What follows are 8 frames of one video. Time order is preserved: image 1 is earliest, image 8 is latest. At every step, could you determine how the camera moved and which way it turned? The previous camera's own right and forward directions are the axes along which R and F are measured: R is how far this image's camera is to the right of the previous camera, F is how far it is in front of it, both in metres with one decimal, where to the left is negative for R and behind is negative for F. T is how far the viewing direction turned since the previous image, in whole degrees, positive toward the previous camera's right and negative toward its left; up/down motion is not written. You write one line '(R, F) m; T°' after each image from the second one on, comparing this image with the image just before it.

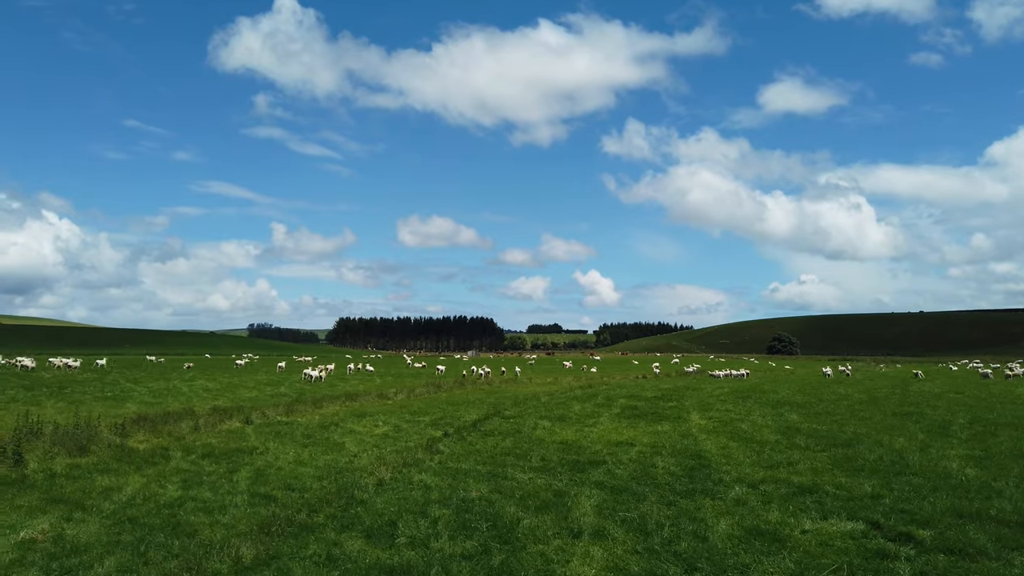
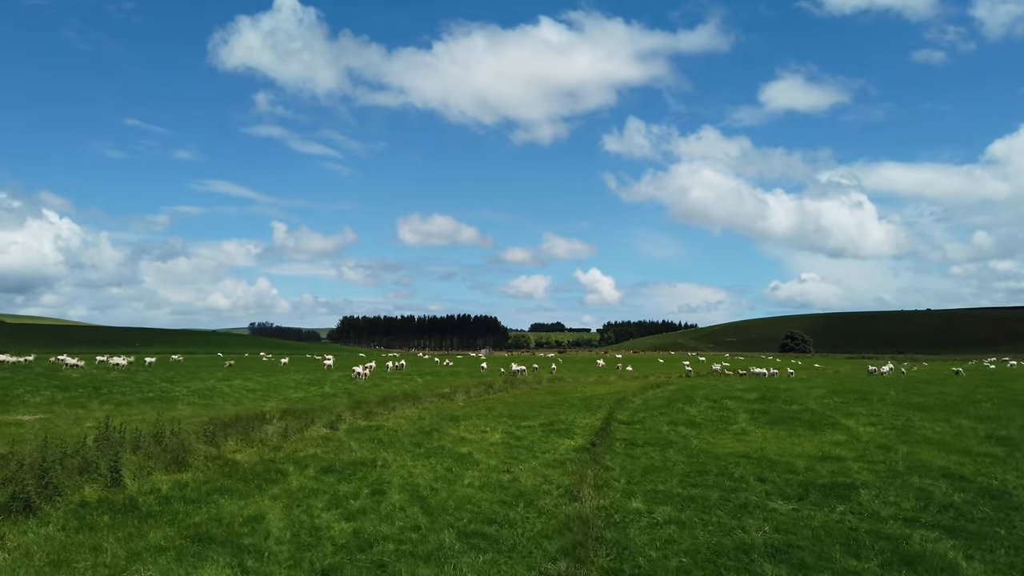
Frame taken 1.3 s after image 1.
(-5.9, +3.8) m; 0°
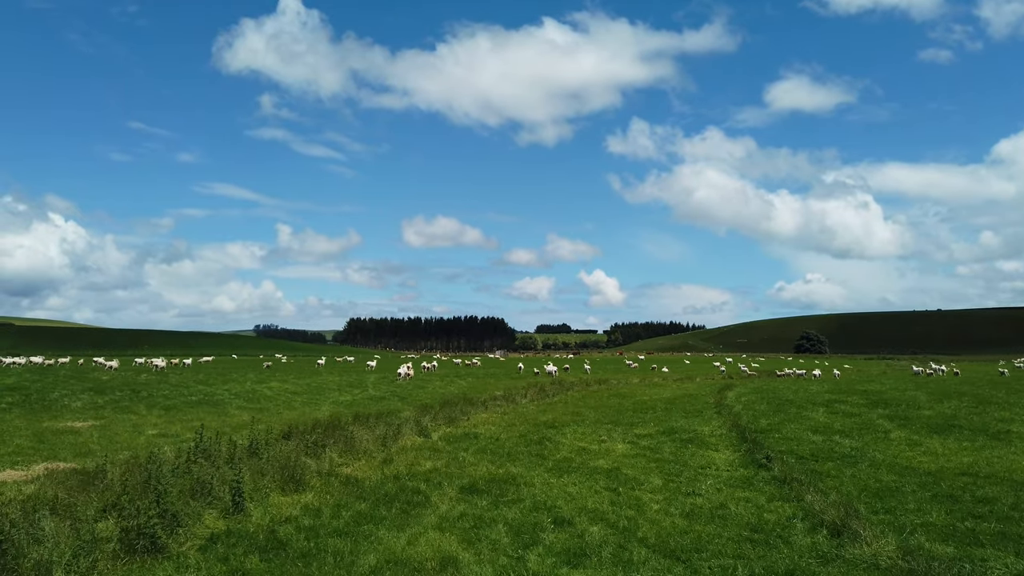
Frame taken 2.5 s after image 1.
(-5.0, +3.3) m; 0°
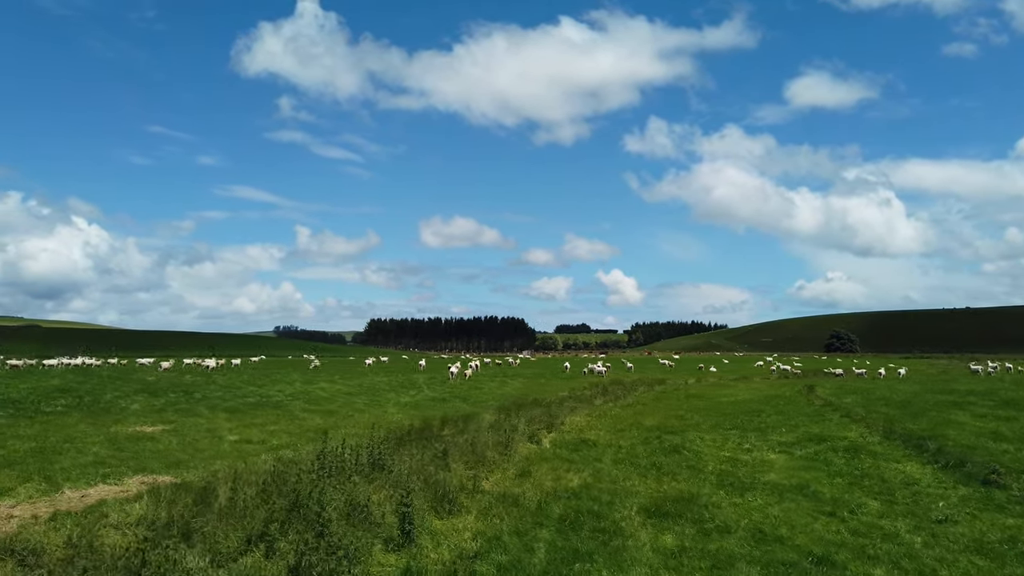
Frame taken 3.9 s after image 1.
(-4.3, +2.9) m; -1°
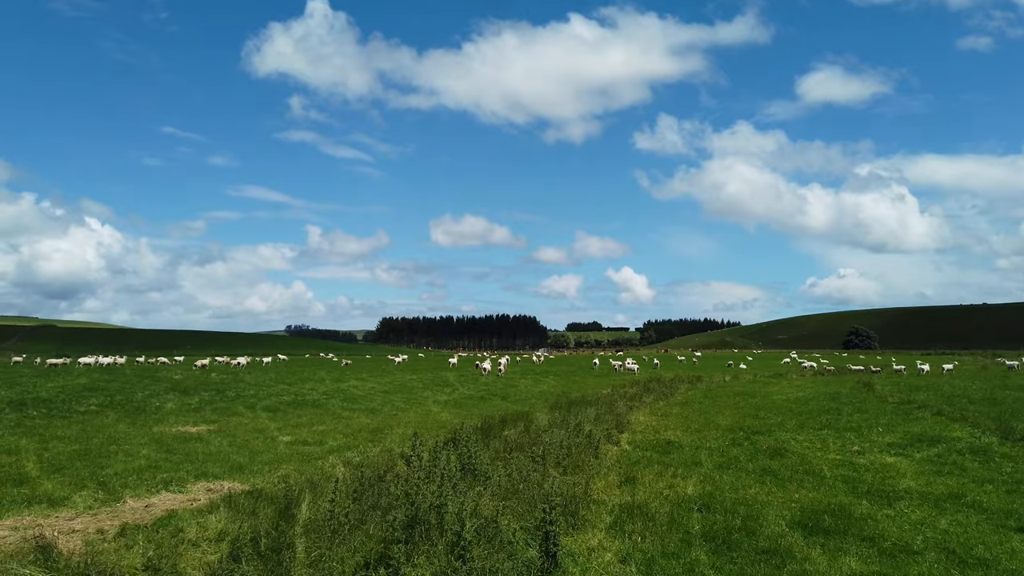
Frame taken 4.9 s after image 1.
(-2.5, +2.0) m; -1°
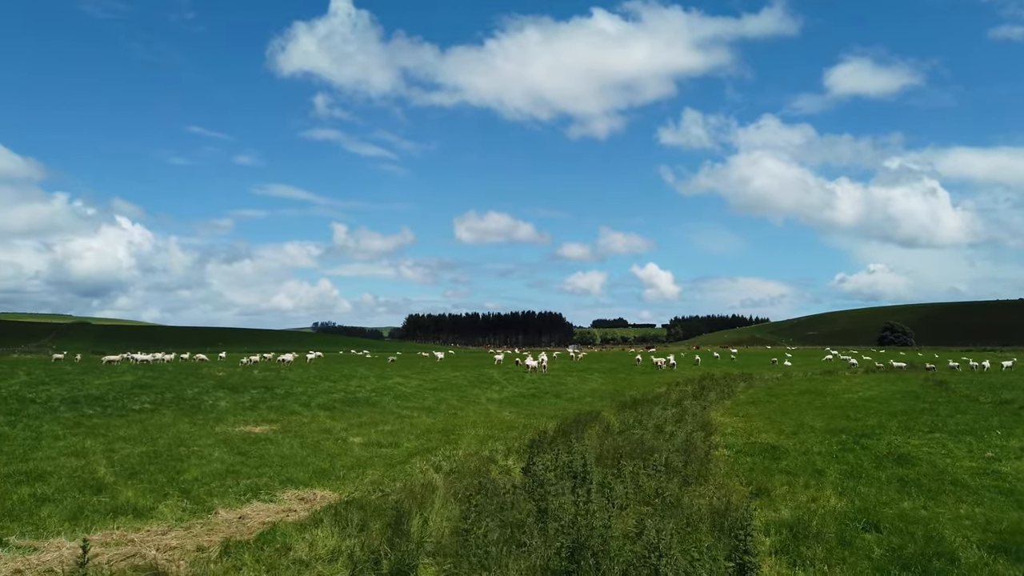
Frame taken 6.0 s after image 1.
(-2.3, +1.6) m; -2°
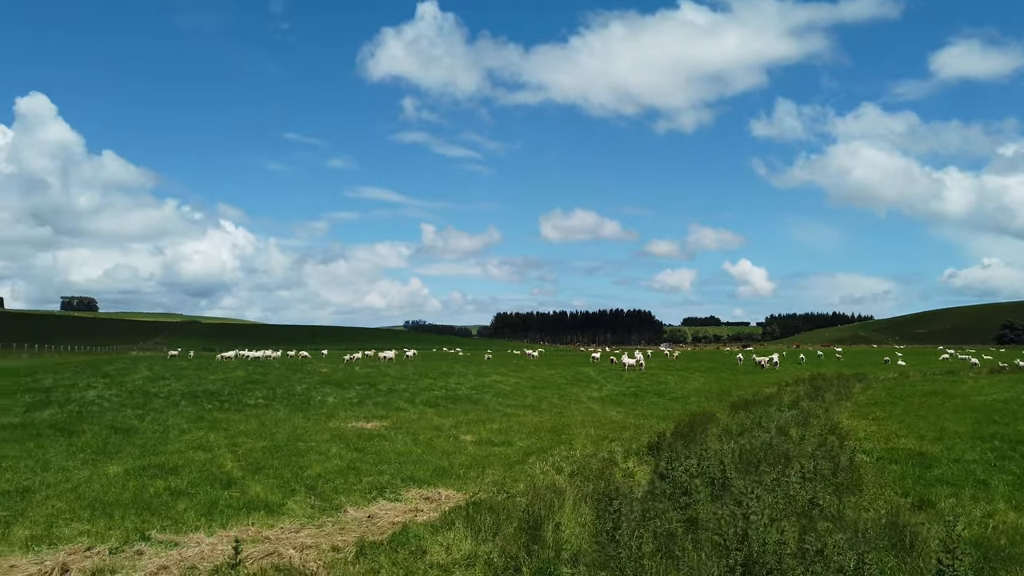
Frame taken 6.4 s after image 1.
(-1.0, +0.9) m; -8°
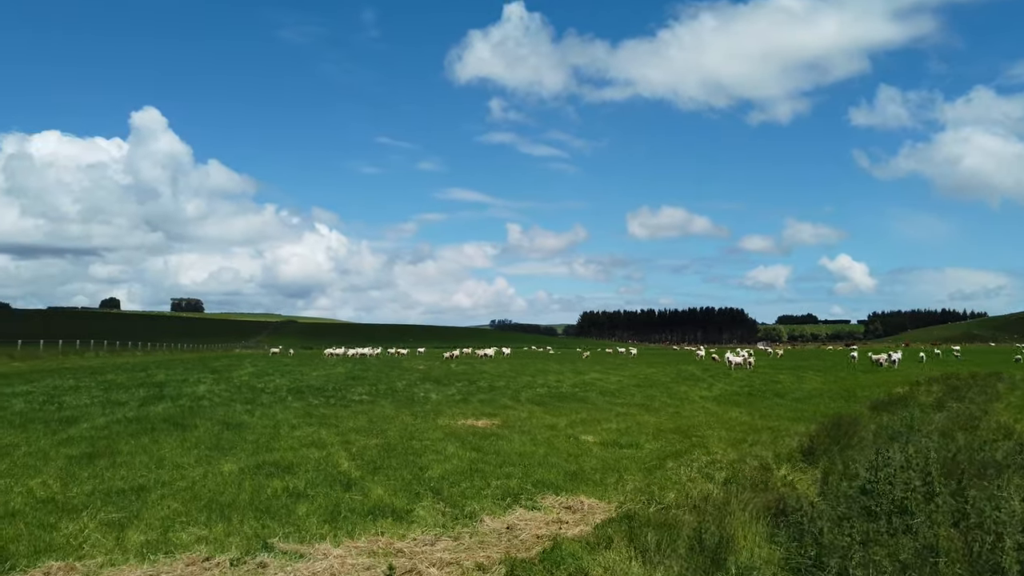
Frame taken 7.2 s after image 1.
(-1.3, +1.8) m; -8°
